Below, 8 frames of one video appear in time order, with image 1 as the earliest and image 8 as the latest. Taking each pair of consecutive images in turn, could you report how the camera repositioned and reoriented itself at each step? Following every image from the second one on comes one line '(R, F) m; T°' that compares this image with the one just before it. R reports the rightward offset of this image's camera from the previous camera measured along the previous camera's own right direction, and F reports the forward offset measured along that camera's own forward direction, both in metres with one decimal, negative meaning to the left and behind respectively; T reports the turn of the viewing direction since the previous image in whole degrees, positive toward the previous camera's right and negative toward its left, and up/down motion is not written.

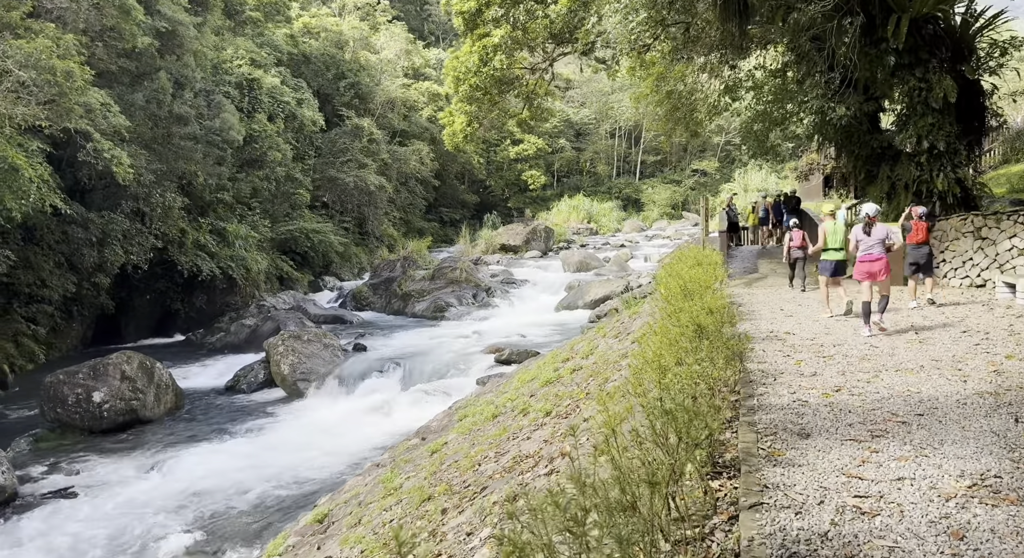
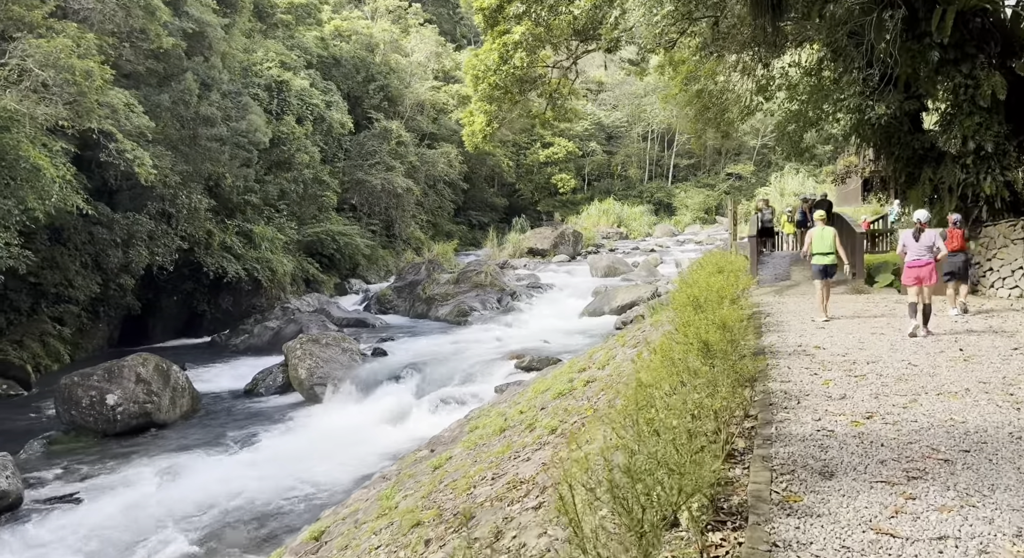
(+0.1, +0.4) m; -2°
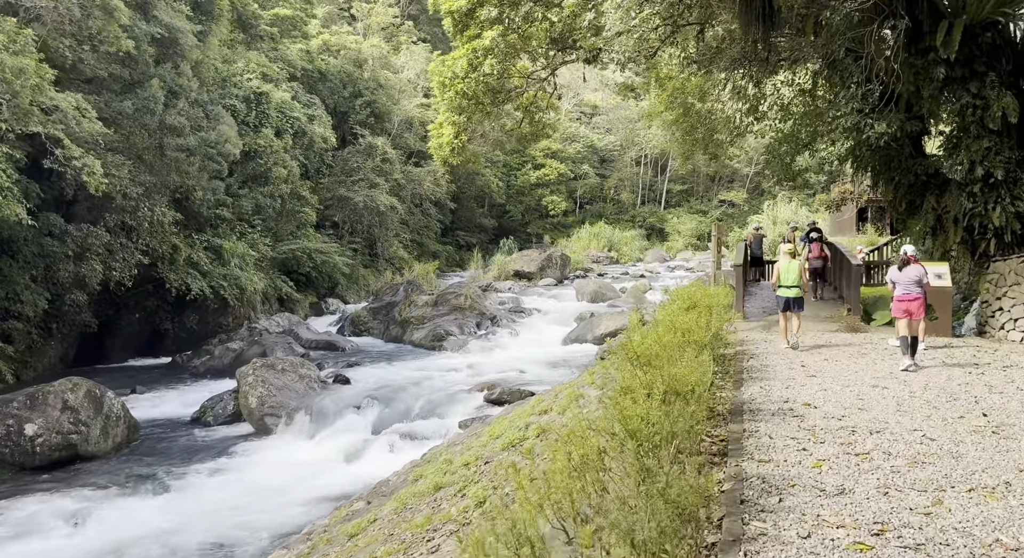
(+0.3, +0.9) m; 0°
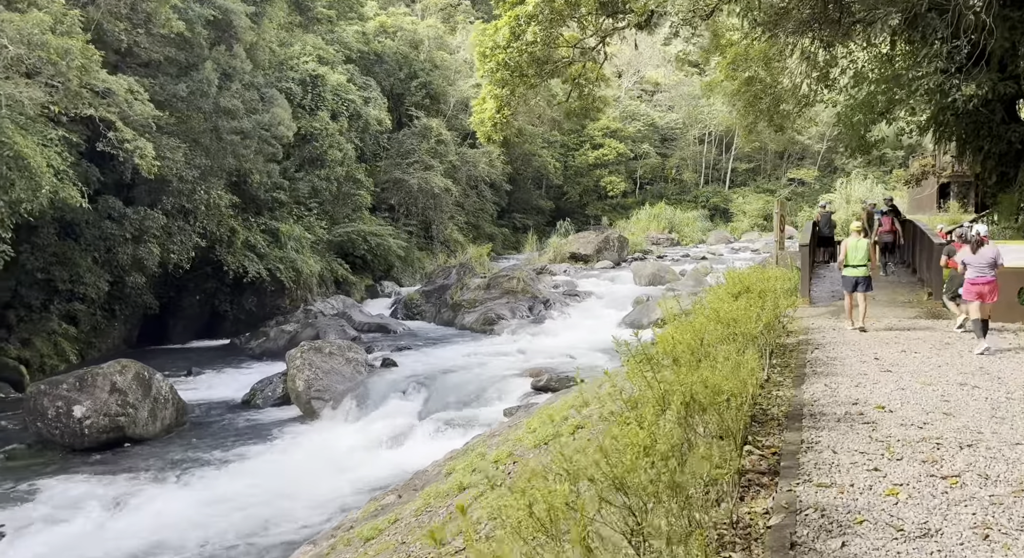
(+0.1, +0.4) m; -4°
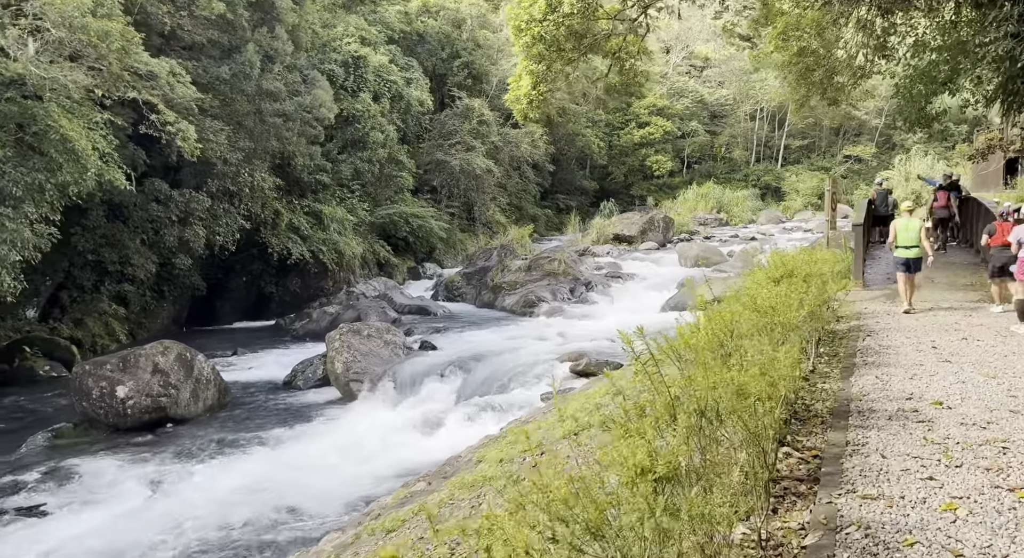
(+0.1, +0.1) m; -3°
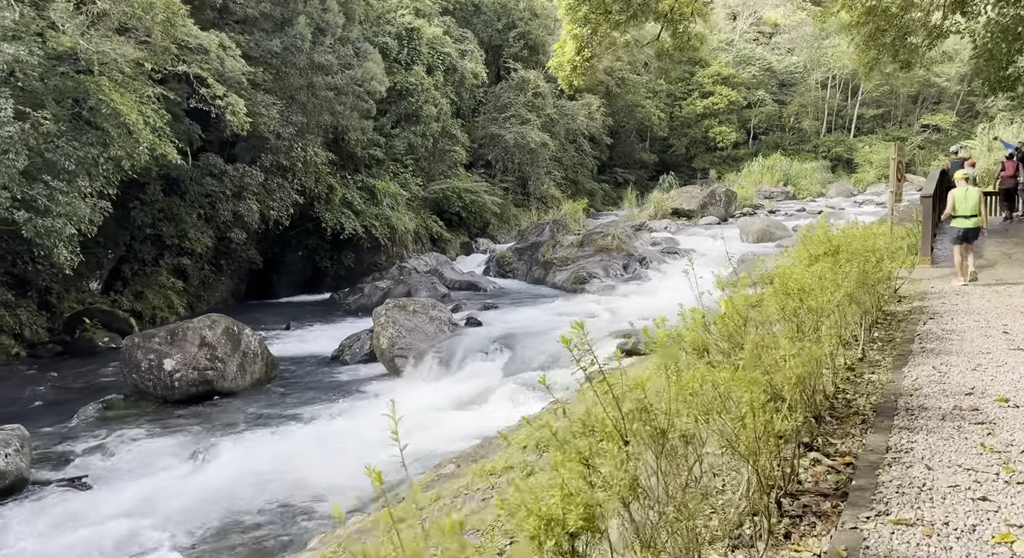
(+0.2, +0.3) m; -4°
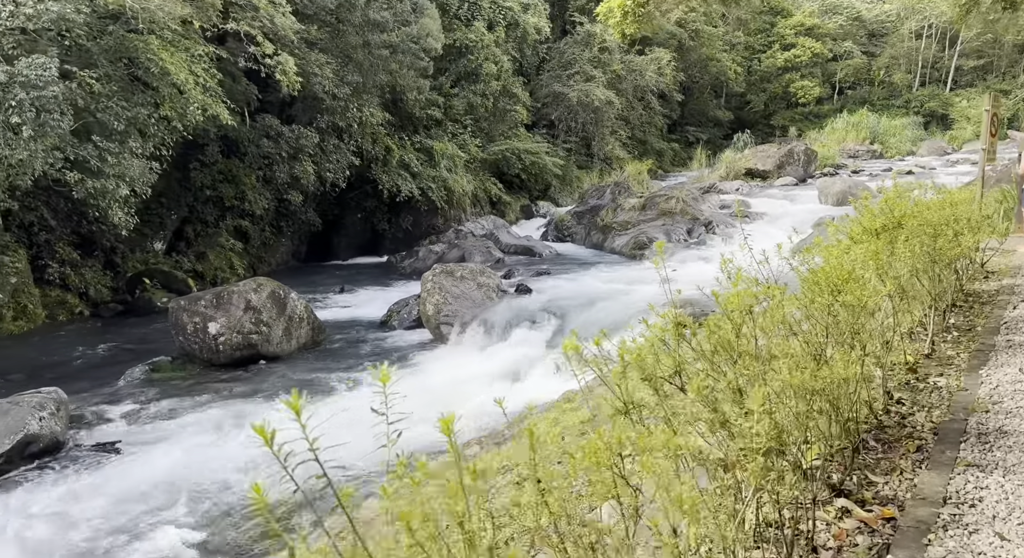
(+0.3, +0.5) m; -5°
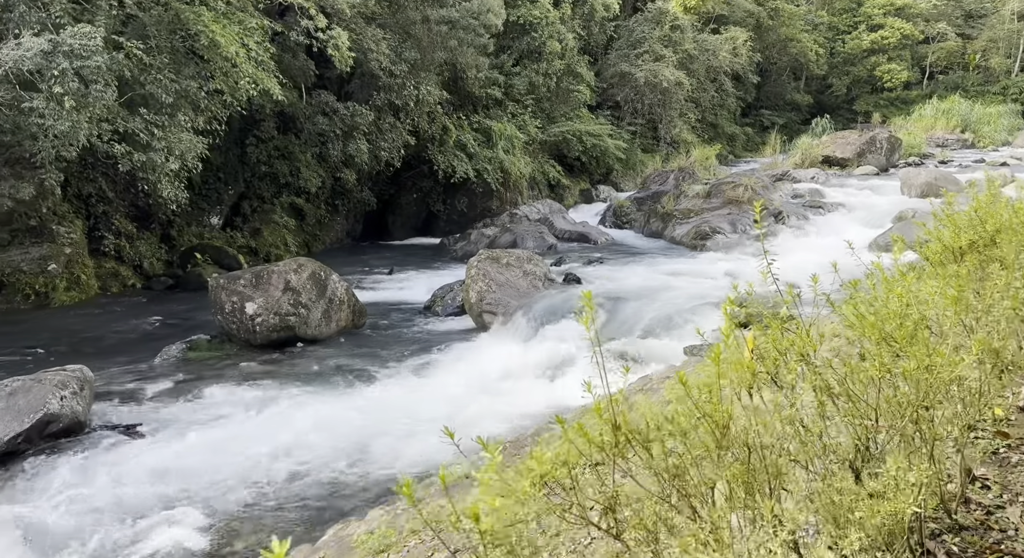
(+0.3, +0.5) m; -5°
